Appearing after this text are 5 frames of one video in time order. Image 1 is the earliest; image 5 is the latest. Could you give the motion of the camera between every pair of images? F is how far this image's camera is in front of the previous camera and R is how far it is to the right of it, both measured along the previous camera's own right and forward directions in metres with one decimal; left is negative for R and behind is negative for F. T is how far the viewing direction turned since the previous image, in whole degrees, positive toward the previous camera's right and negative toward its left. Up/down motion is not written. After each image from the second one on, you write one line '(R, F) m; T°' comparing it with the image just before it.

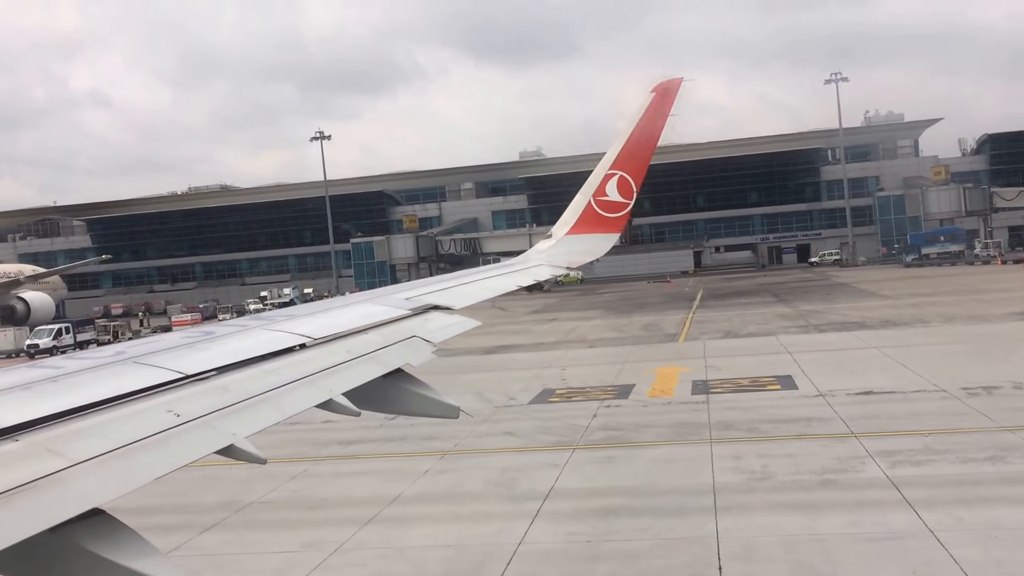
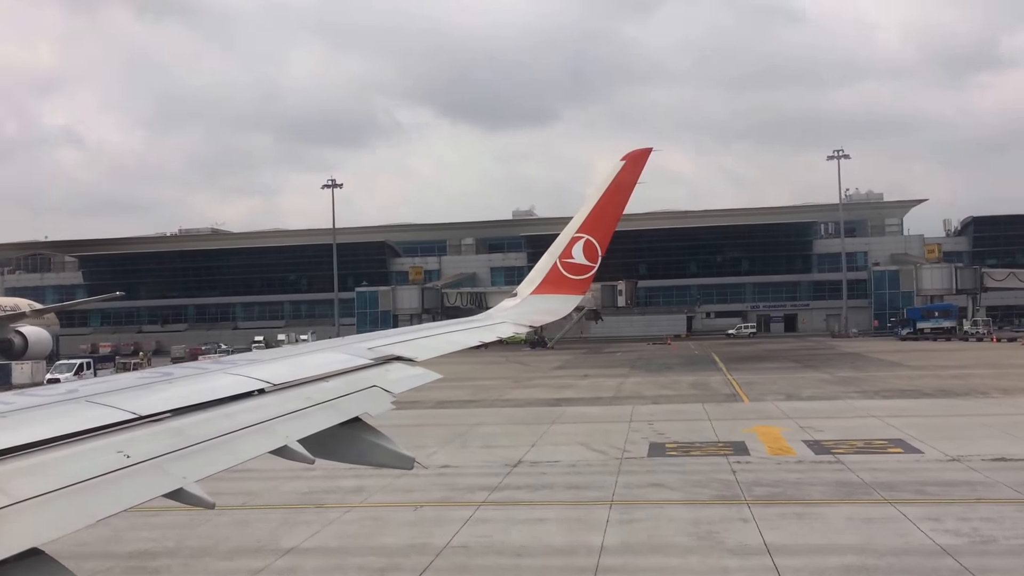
(-2.9, +0.3) m; +1°
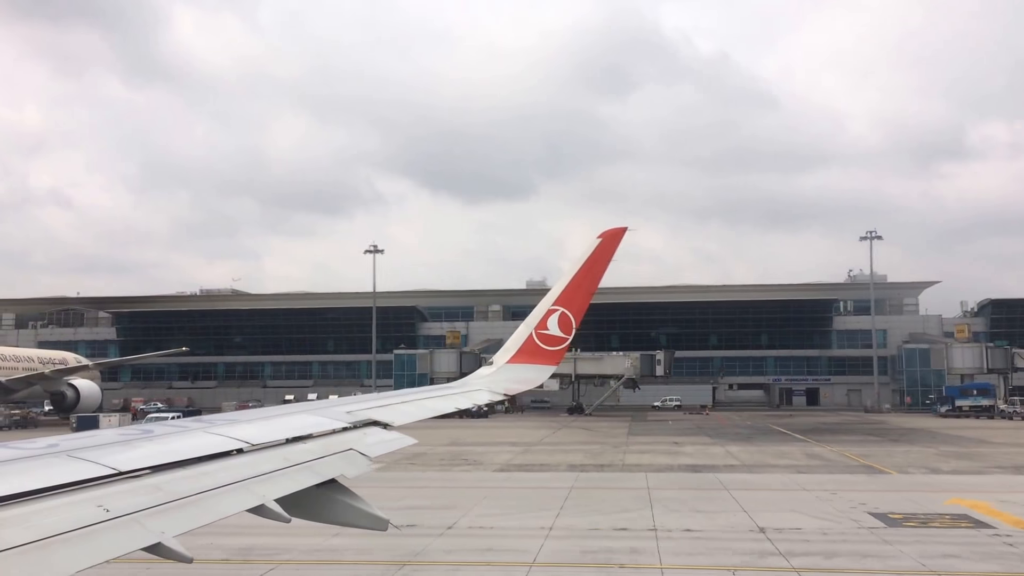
(-4.5, +0.1) m; -1°
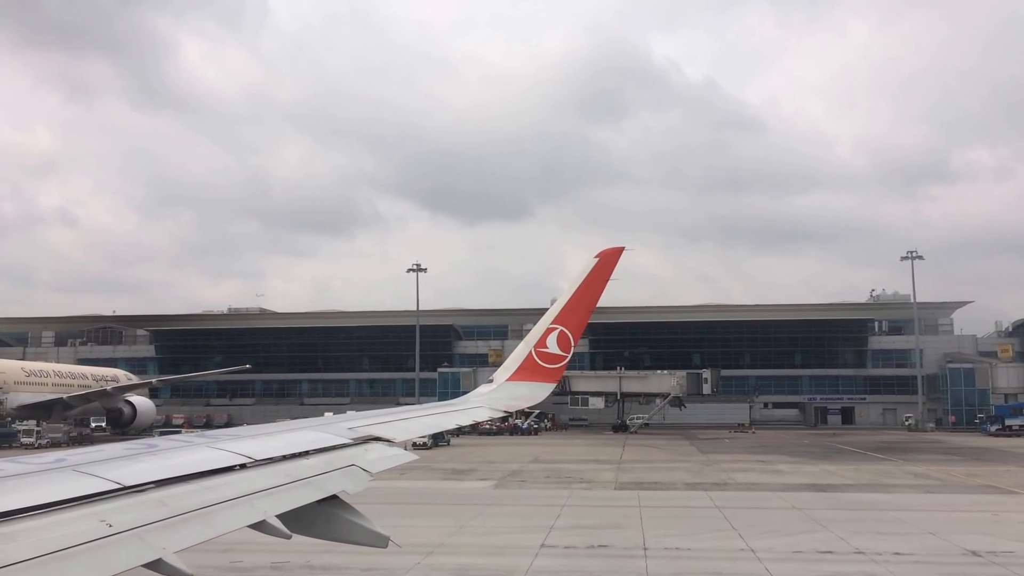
(-3.2, +0.3) m; -1°
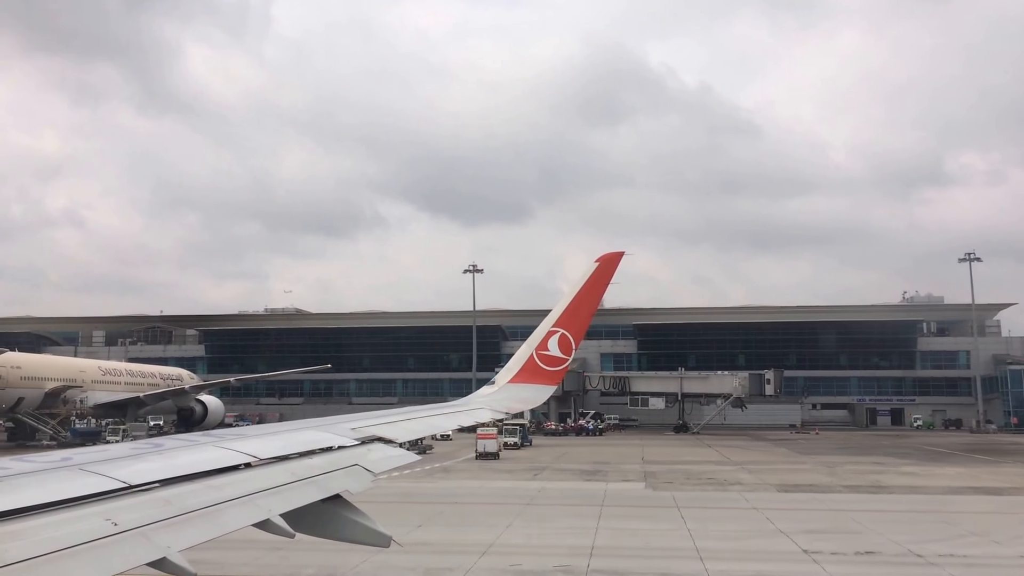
(-4.1, +0.4) m; -2°
